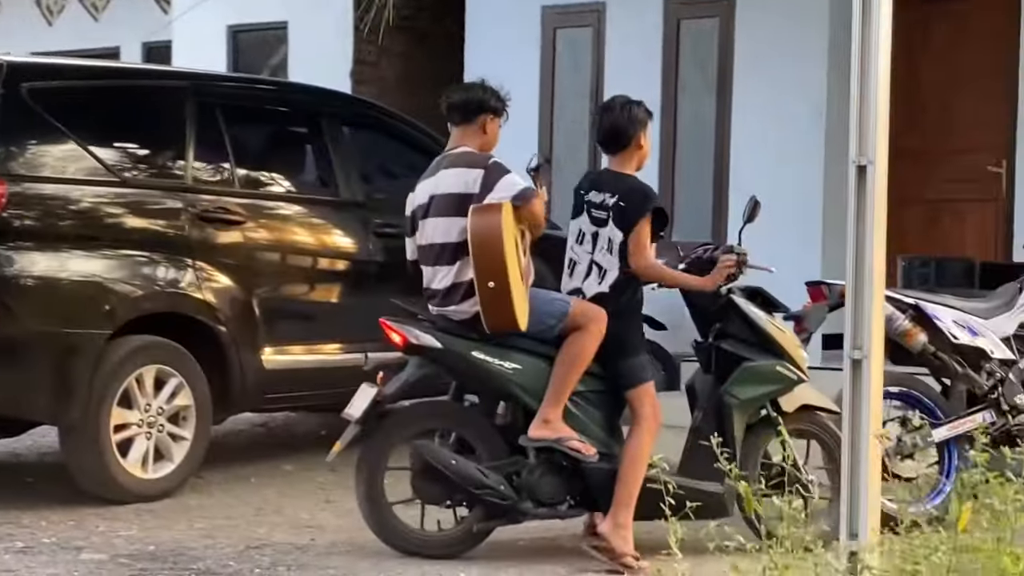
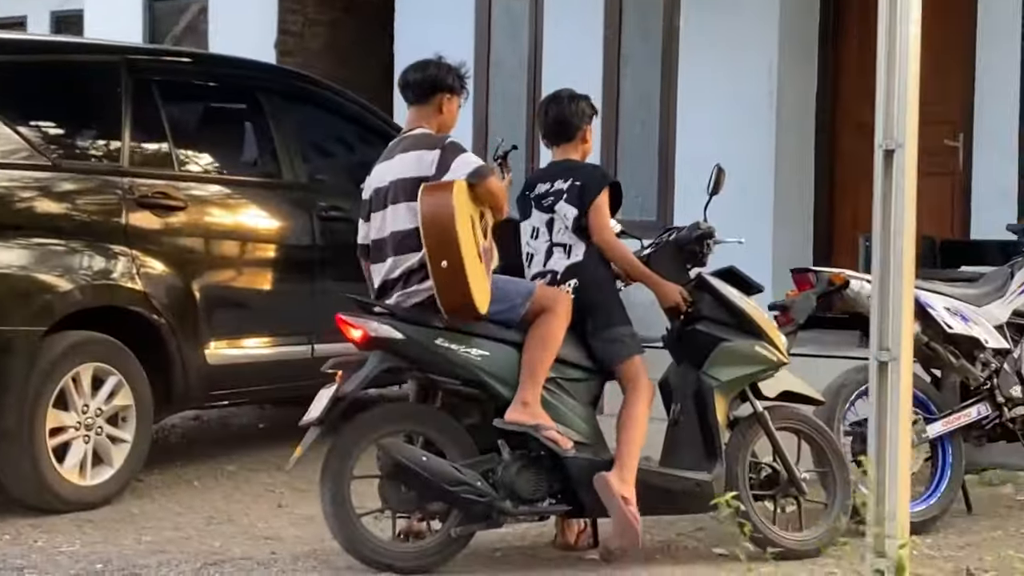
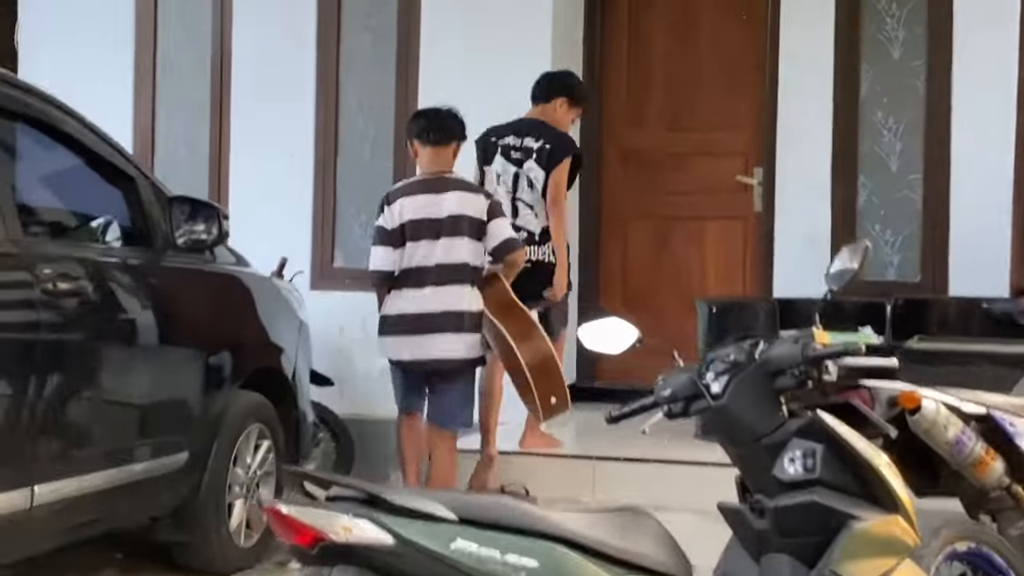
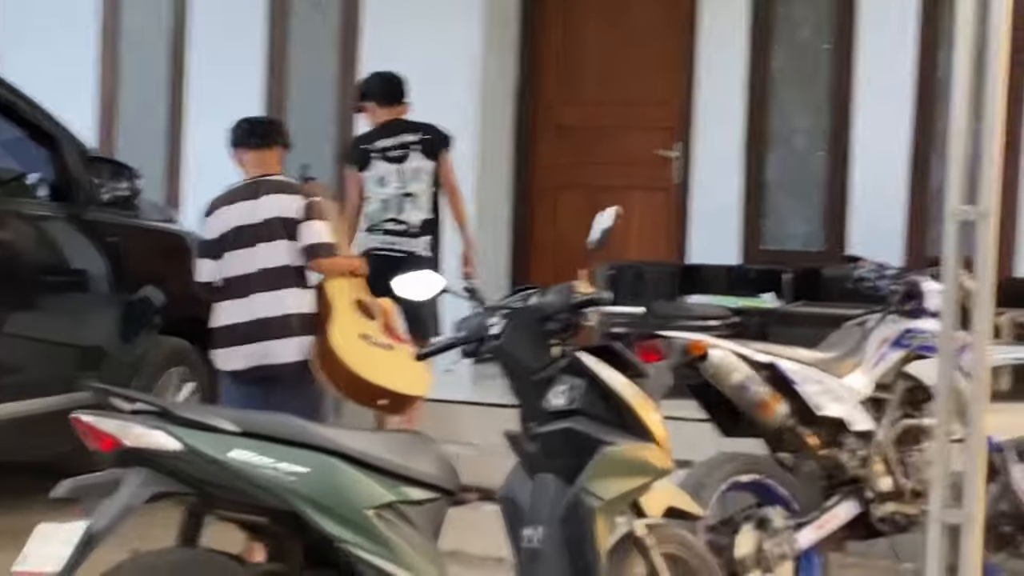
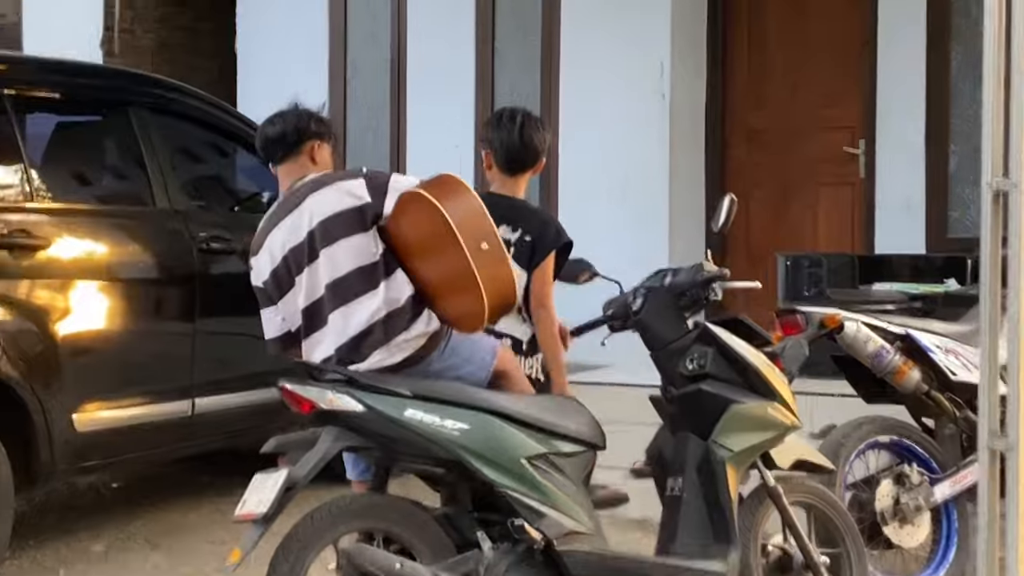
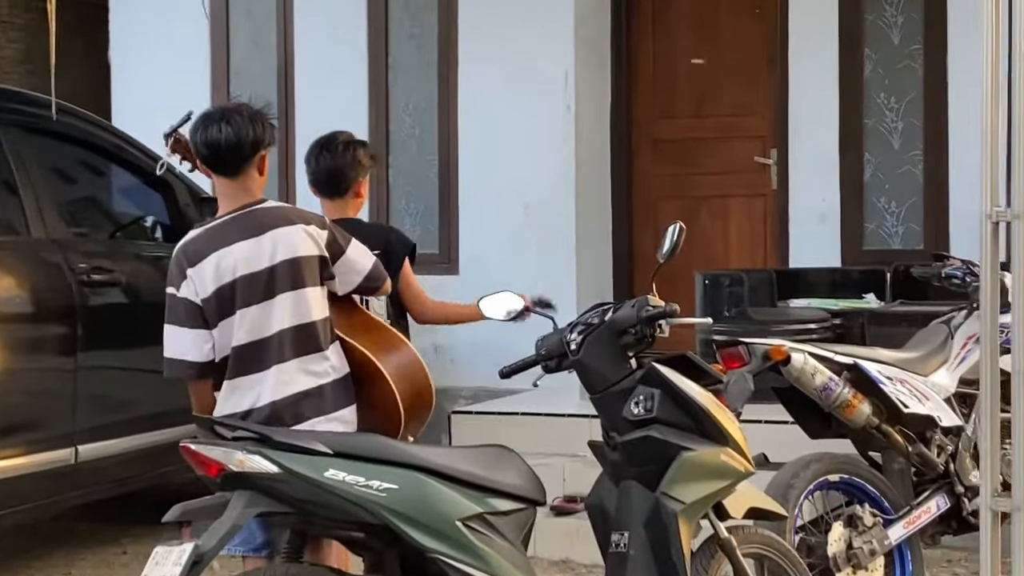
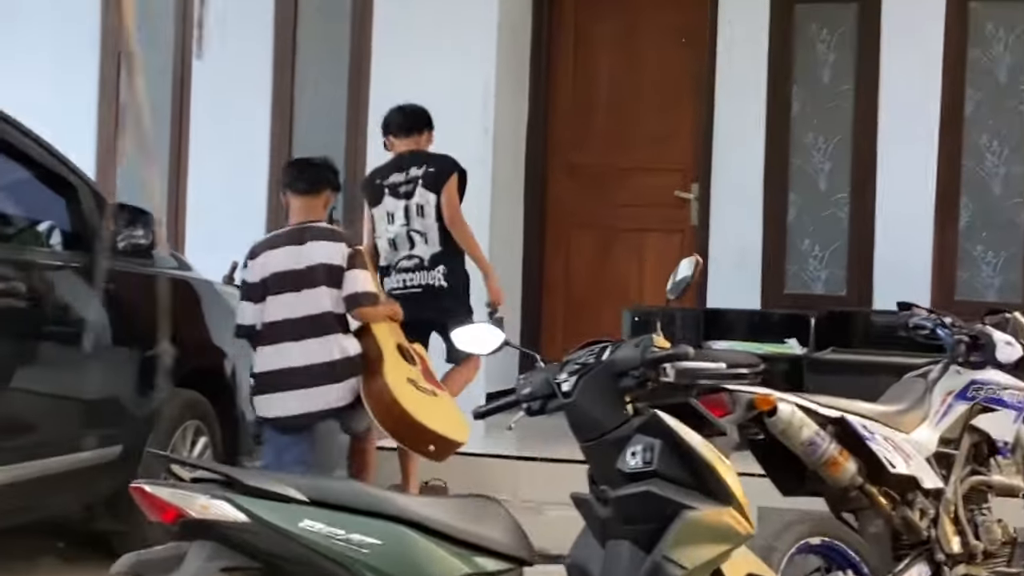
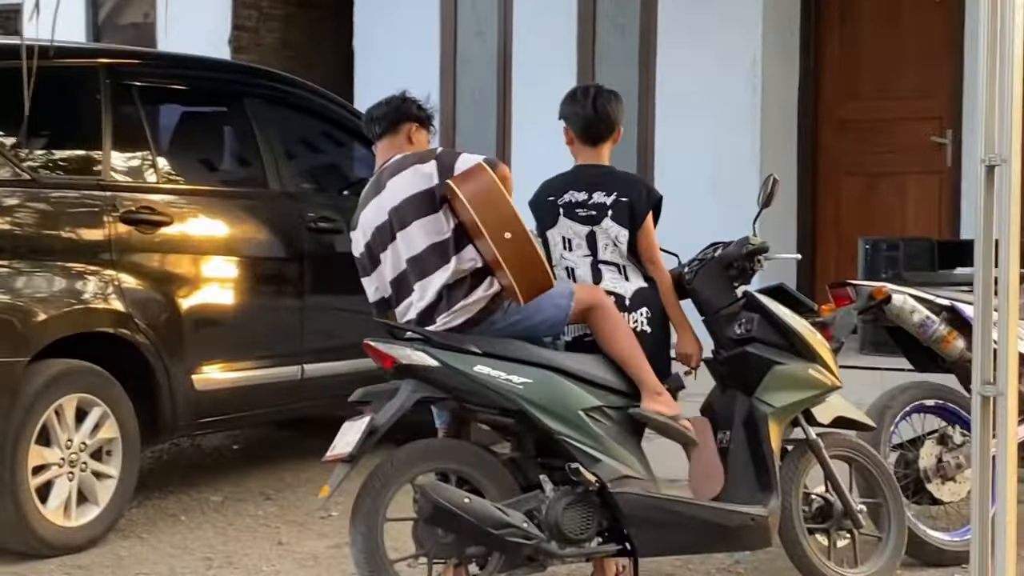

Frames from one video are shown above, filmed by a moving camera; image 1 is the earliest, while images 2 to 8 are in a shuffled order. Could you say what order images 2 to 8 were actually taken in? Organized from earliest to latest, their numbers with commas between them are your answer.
2, 8, 5, 6, 4, 7, 3
